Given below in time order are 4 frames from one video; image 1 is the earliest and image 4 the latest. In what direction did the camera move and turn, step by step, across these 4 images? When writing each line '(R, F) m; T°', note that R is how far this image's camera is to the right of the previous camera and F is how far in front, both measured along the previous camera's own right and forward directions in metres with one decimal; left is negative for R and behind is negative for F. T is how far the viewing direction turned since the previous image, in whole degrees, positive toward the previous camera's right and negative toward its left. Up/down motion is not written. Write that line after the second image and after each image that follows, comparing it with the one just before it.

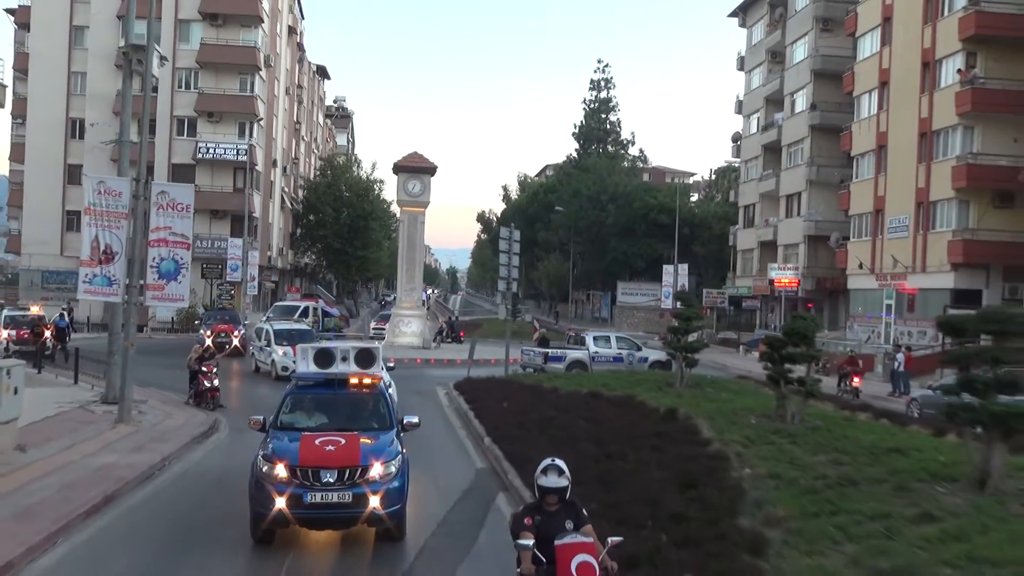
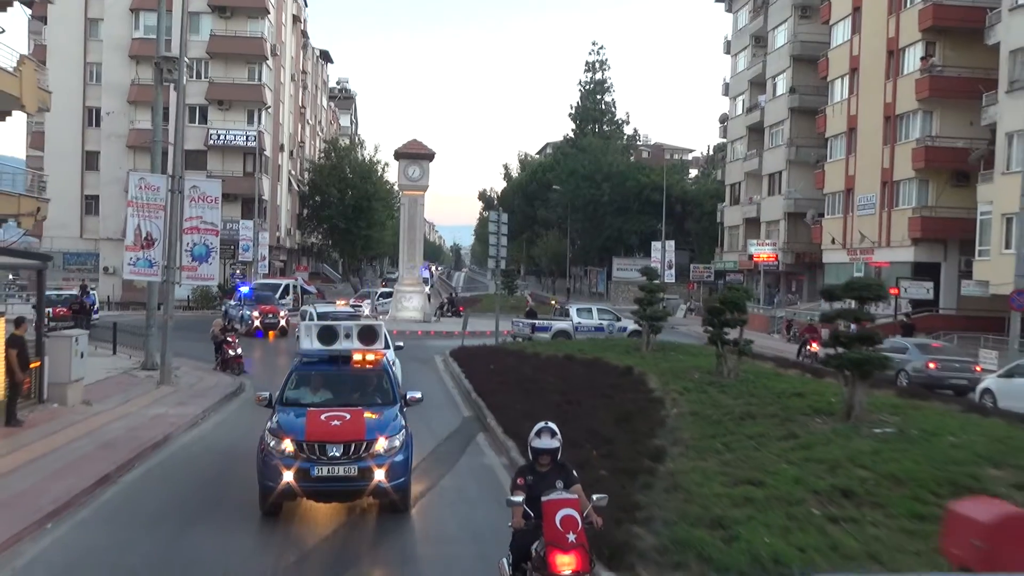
(+0.5, -3.0) m; 0°
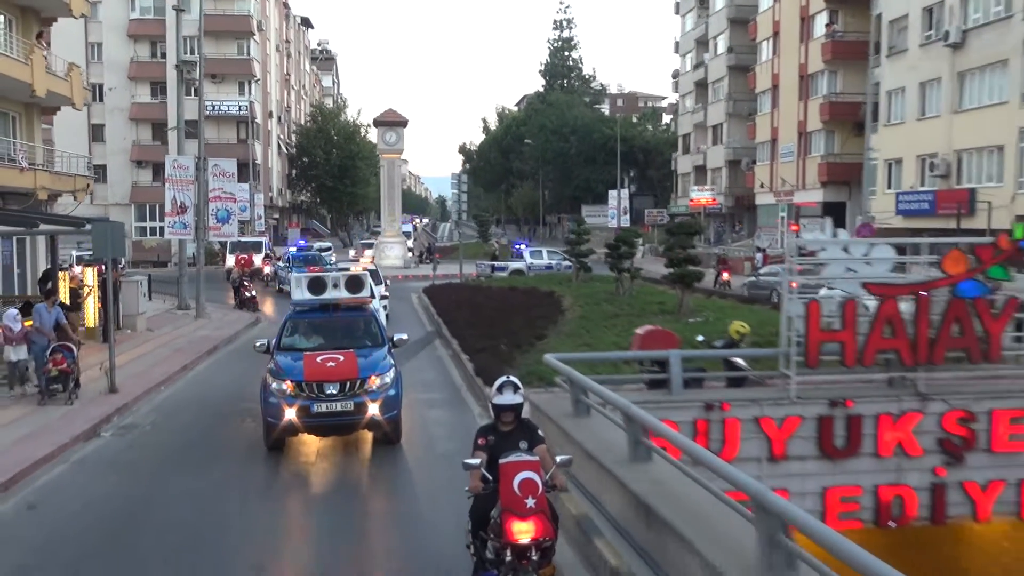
(+1.0, -6.4) m; +1°
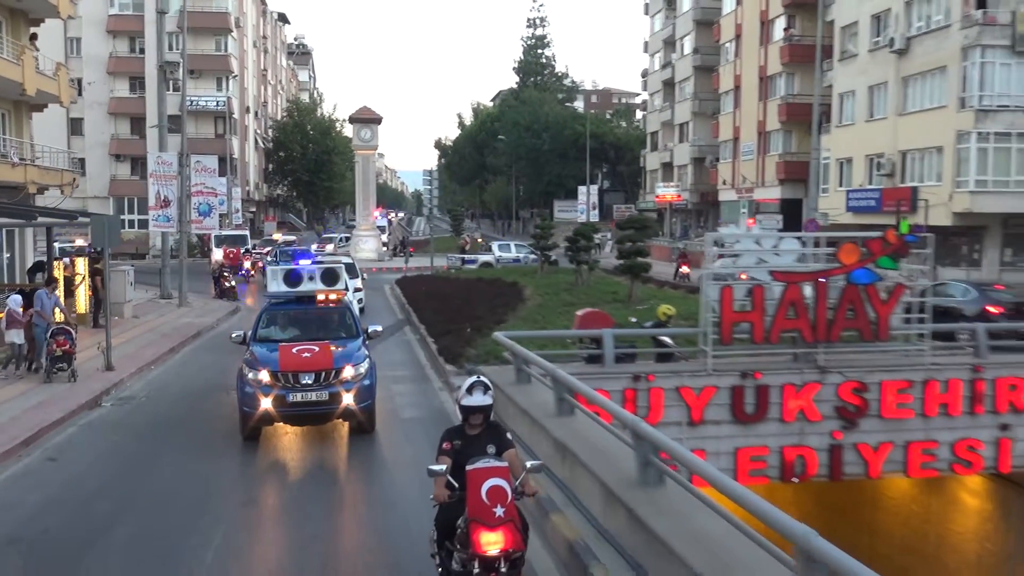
(+0.3, -1.7) m; +1°
